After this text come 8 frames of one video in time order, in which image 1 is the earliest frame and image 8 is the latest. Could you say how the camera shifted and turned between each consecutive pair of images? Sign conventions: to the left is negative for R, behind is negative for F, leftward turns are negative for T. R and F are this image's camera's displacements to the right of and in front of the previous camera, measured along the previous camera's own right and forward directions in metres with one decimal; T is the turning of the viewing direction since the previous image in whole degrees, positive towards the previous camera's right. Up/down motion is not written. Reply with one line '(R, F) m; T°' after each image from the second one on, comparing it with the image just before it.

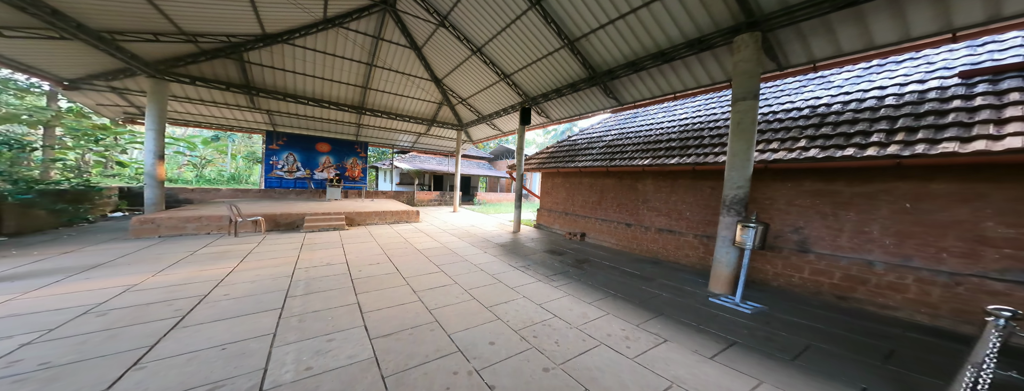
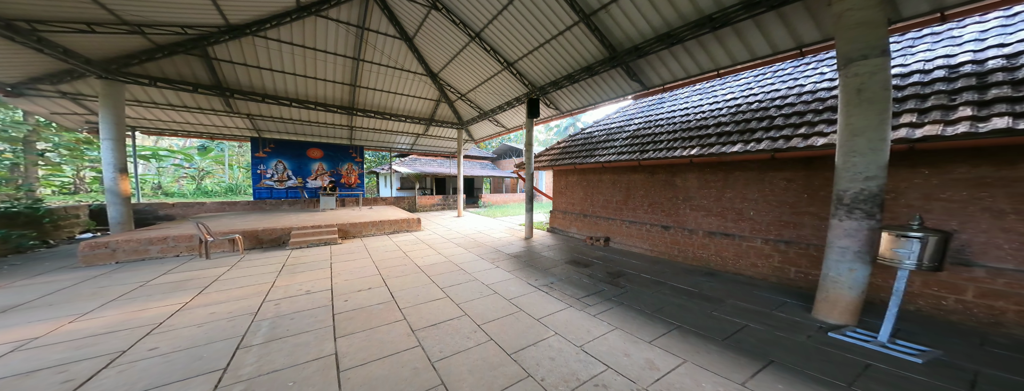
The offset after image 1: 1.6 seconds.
(-0.2, +0.8) m; 0°
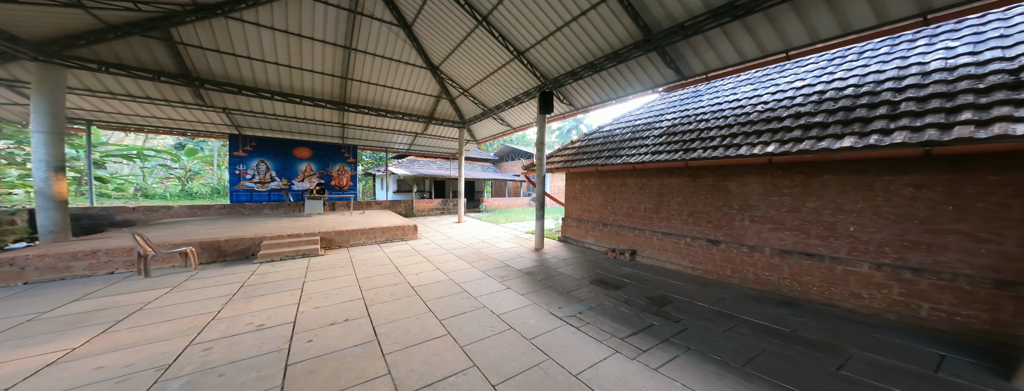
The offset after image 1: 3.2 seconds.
(-0.3, +0.8) m; +1°
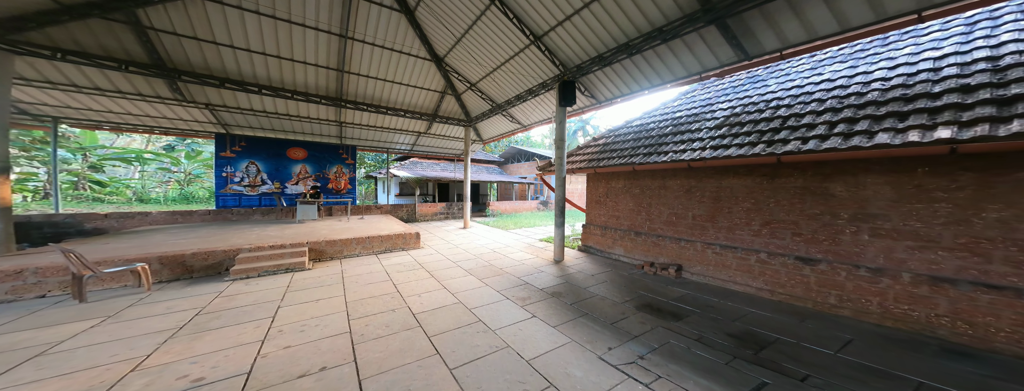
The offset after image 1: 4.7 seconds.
(-0.3, +0.7) m; 0°
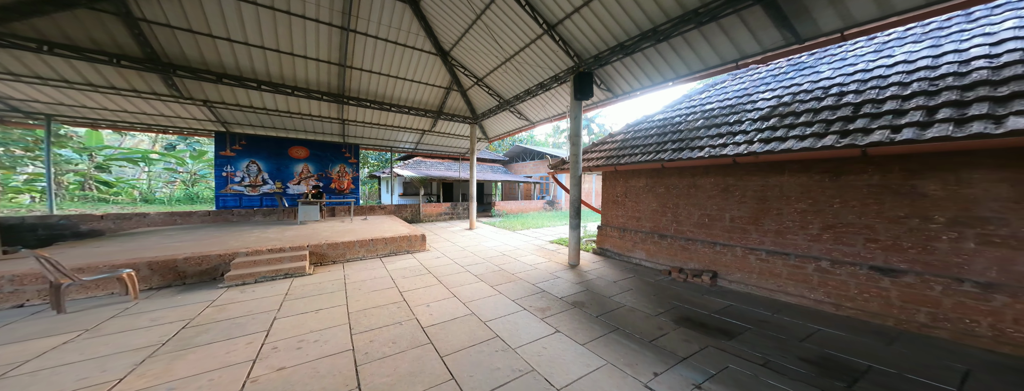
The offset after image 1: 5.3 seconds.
(-0.2, +0.3) m; -1°
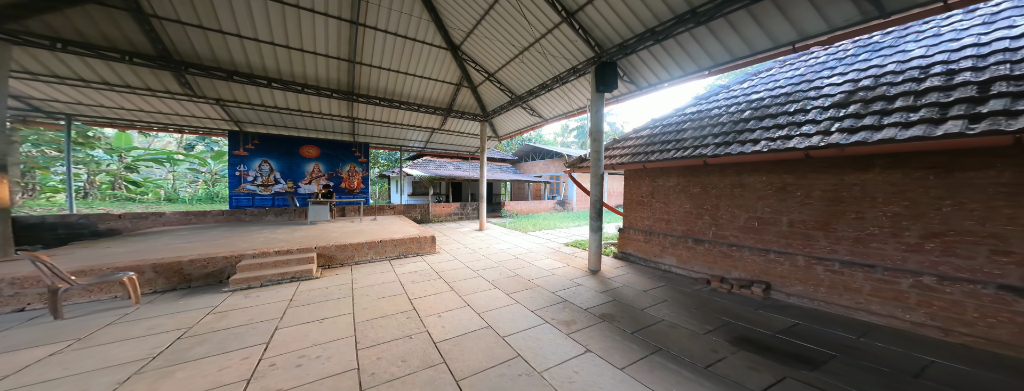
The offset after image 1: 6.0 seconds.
(-0.1, +0.3) m; -2°
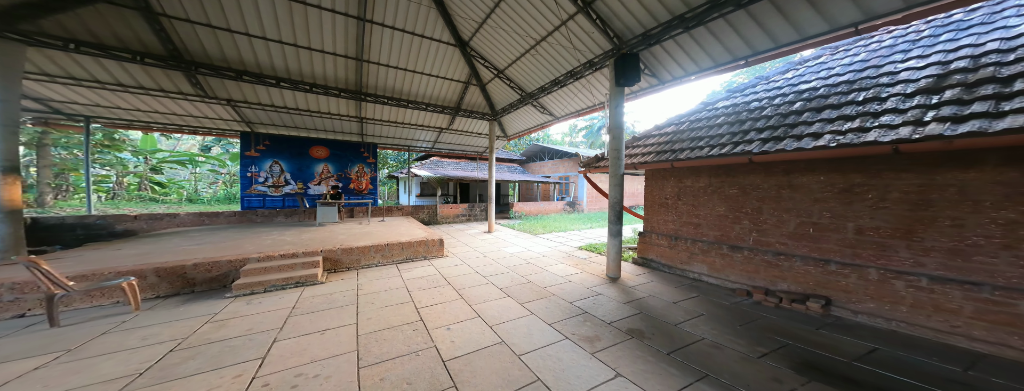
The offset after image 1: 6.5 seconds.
(-0.1, +0.3) m; -2°
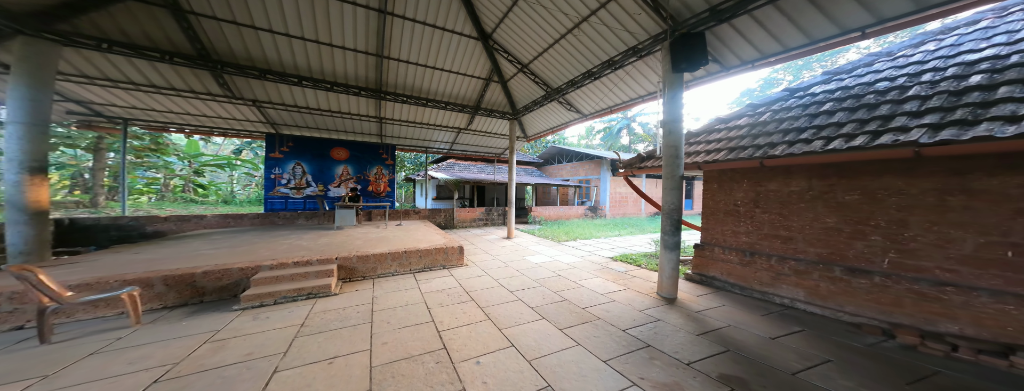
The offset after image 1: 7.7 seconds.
(-0.3, +0.5) m; -4°
